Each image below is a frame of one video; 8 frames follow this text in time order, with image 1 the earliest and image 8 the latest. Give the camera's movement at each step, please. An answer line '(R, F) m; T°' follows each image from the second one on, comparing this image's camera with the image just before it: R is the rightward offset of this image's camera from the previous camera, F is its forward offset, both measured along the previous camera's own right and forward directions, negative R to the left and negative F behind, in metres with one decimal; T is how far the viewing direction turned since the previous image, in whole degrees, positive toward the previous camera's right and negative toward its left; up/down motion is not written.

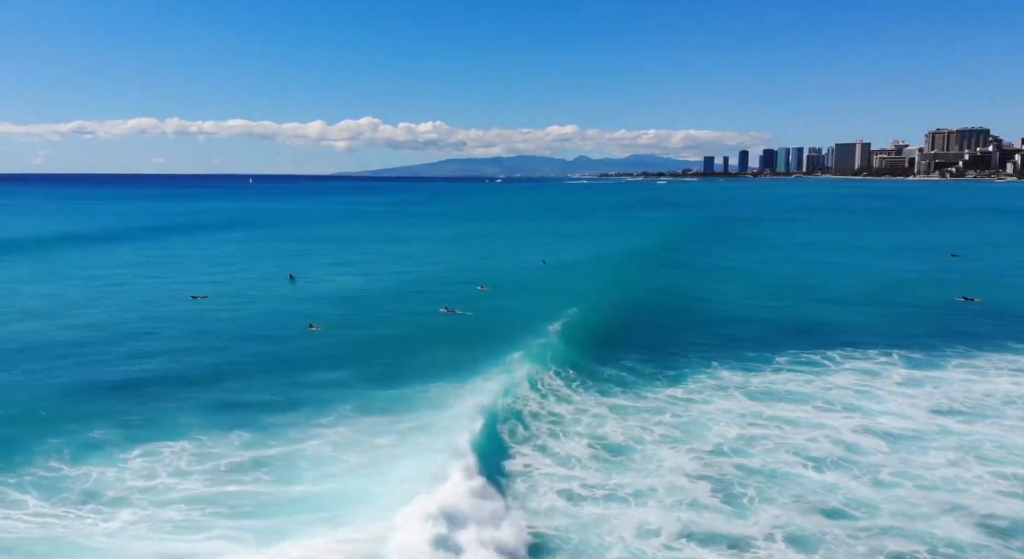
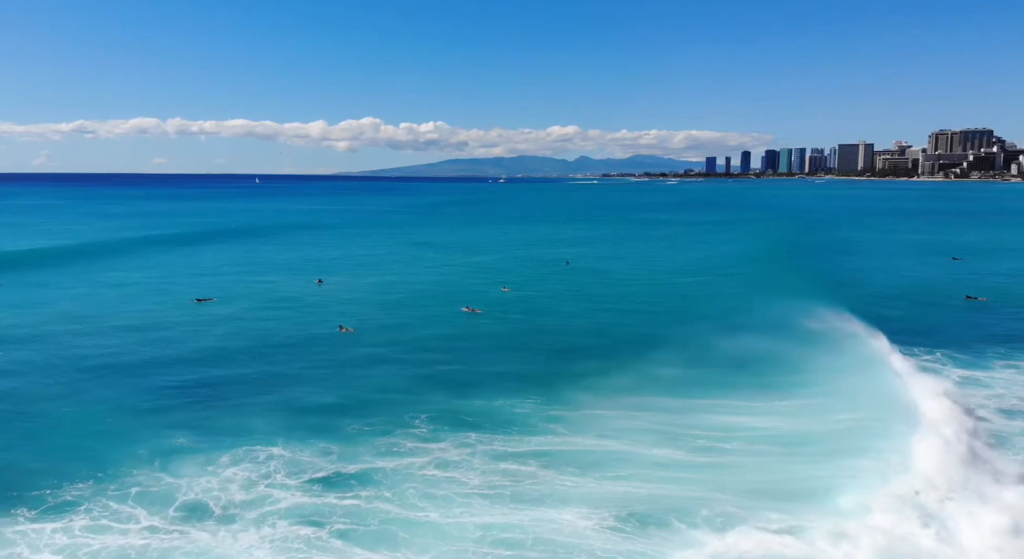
(-2.2, +0.2) m; 0°
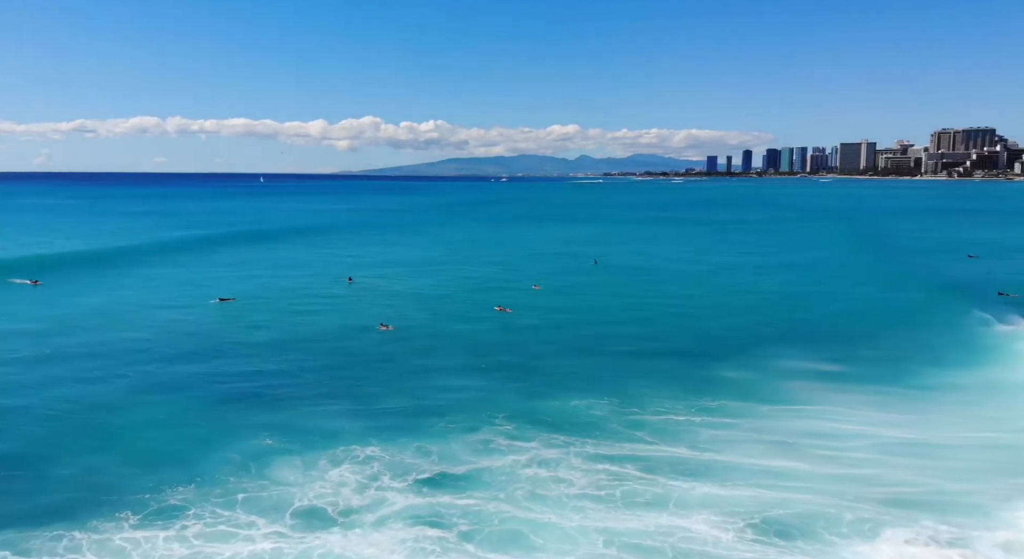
(-2.2, 0.0) m; 0°
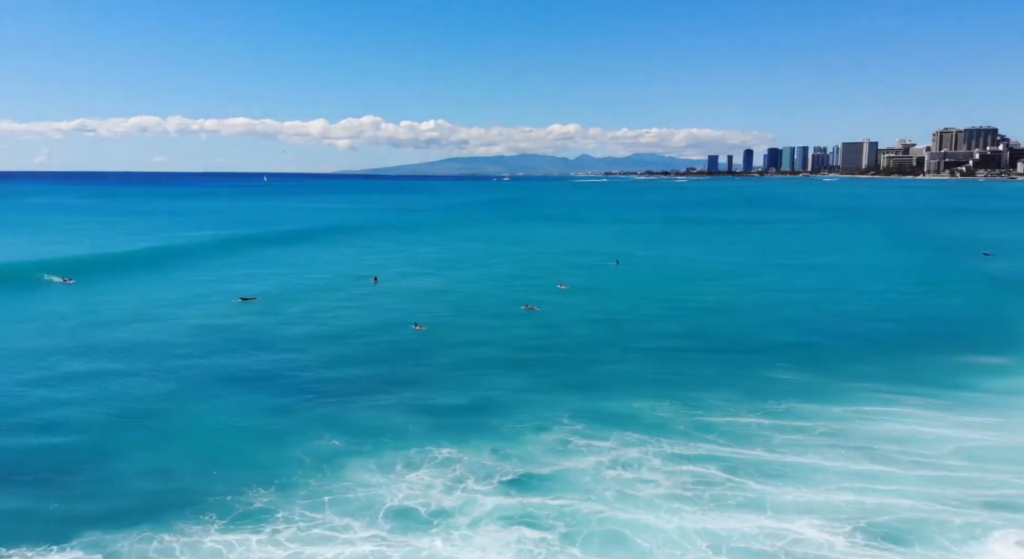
(-1.8, +0.1) m; 0°
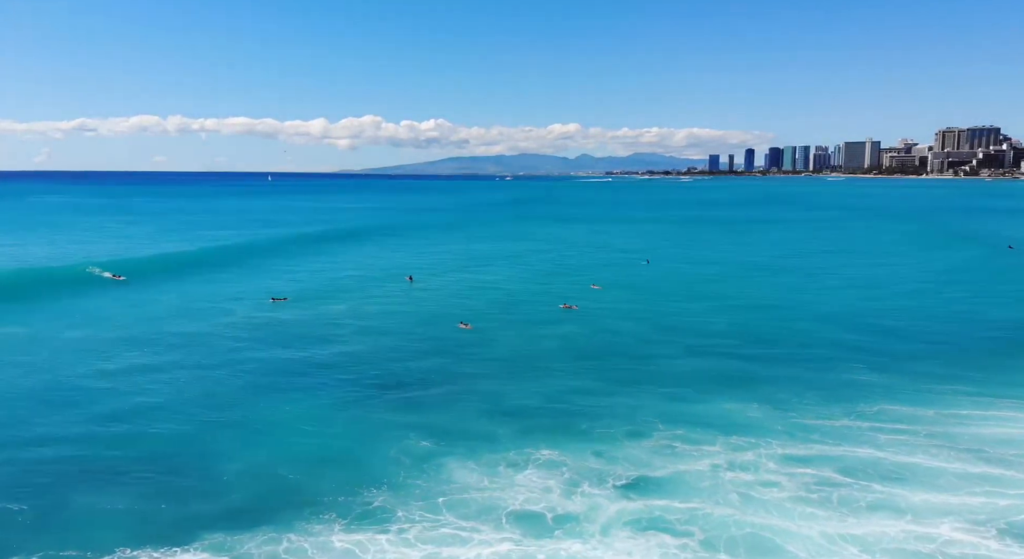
(-2.5, +0.1) m; 0°
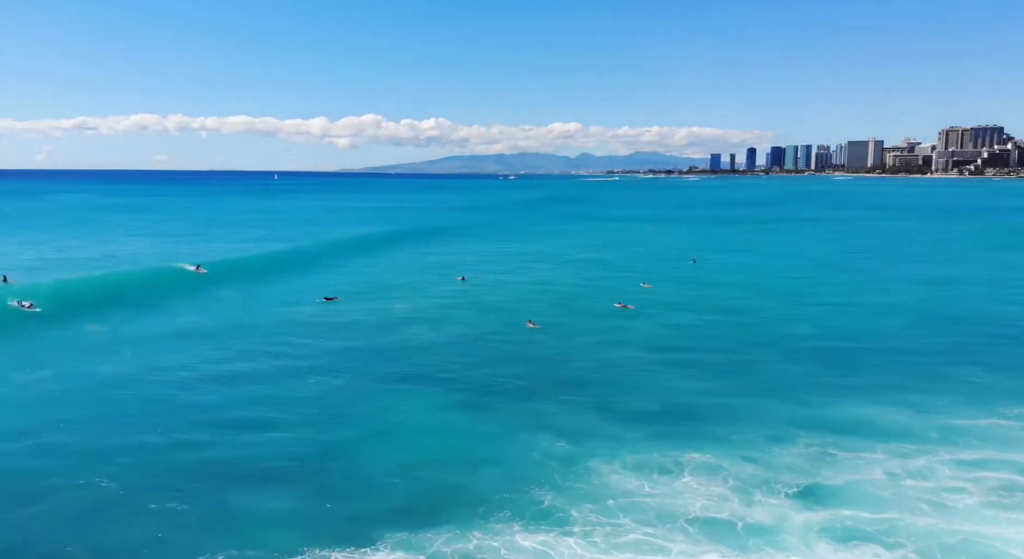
(-3.7, +0.3) m; 0°
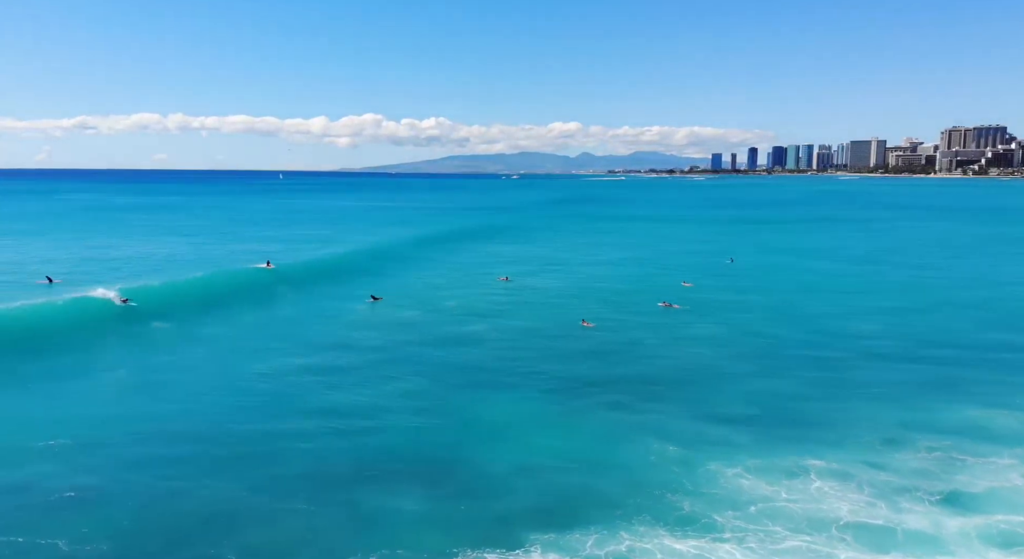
(-3.0, +0.2) m; 0°
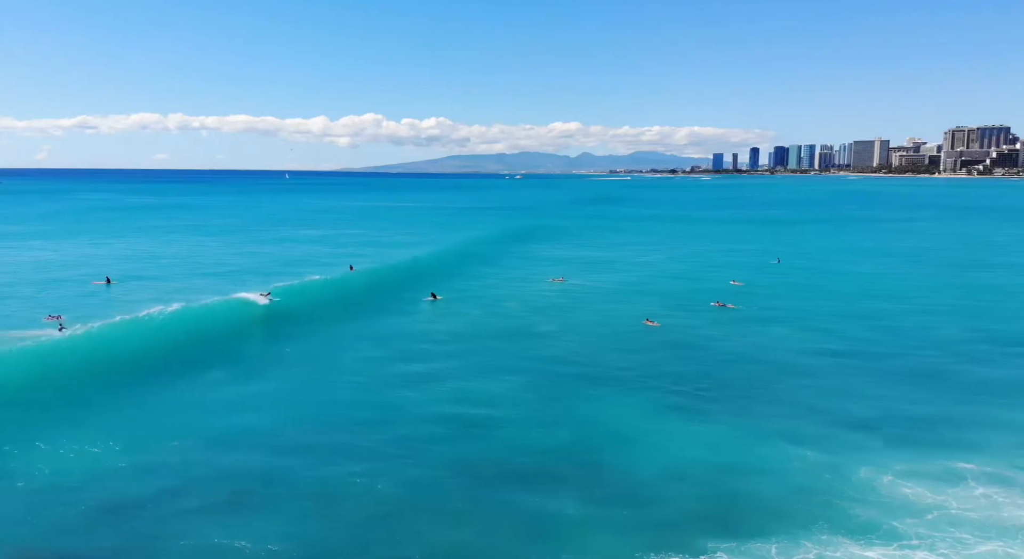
(-3.7, +0.1) m; 0°
